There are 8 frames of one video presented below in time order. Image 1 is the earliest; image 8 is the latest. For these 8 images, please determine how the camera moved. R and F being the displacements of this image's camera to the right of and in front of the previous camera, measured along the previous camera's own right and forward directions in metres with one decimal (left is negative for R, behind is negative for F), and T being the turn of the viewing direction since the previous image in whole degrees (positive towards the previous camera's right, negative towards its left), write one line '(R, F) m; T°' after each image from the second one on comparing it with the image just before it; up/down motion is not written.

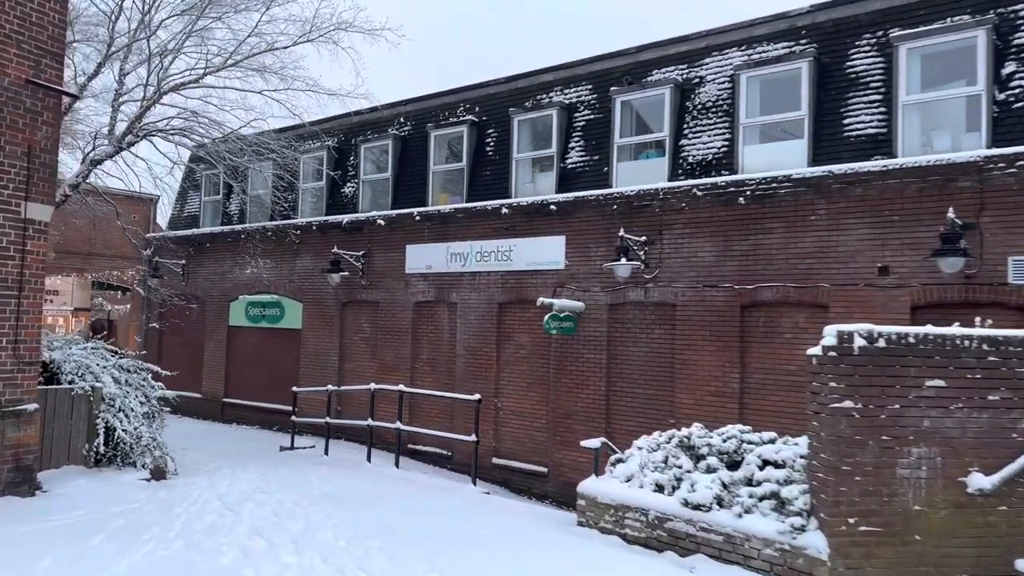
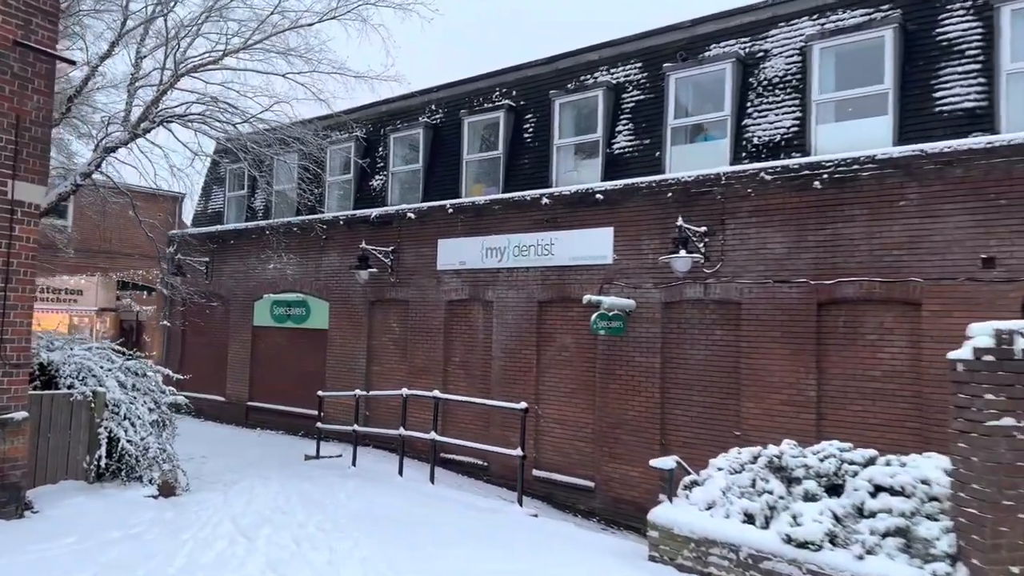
(-0.2, +0.9) m; -2°
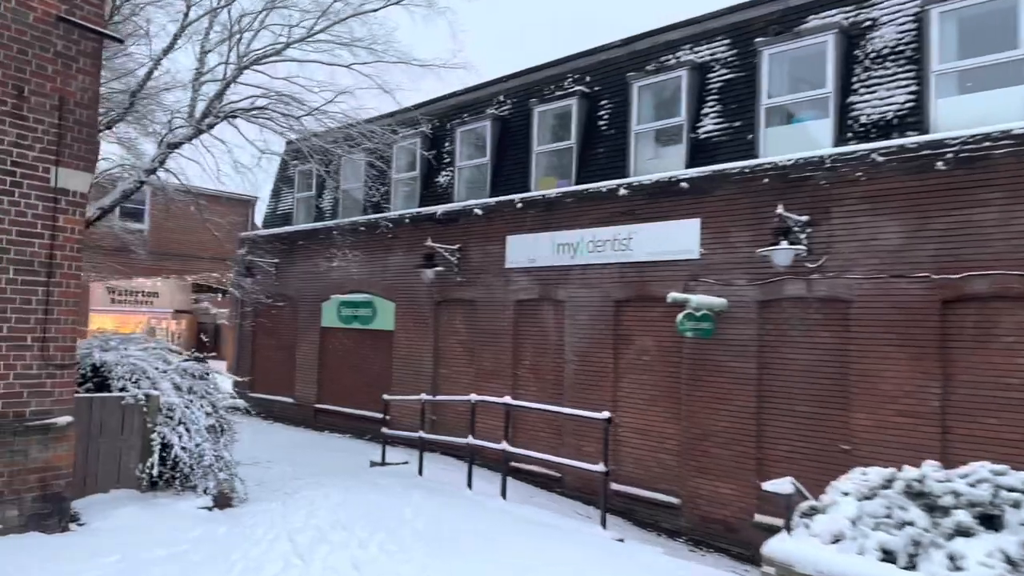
(-0.1, +0.7) m; -5°
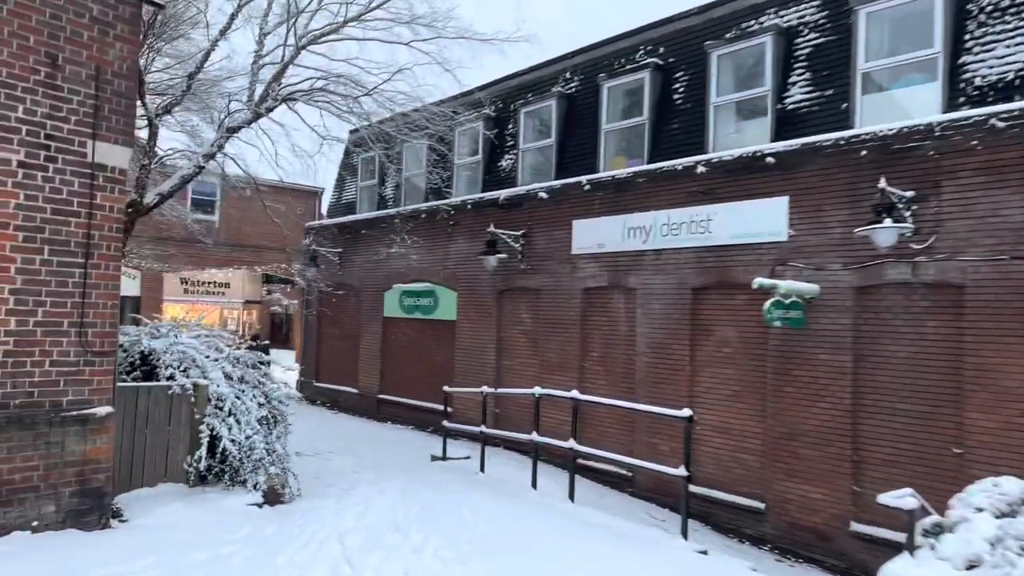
(0.0, +0.6) m; -5°
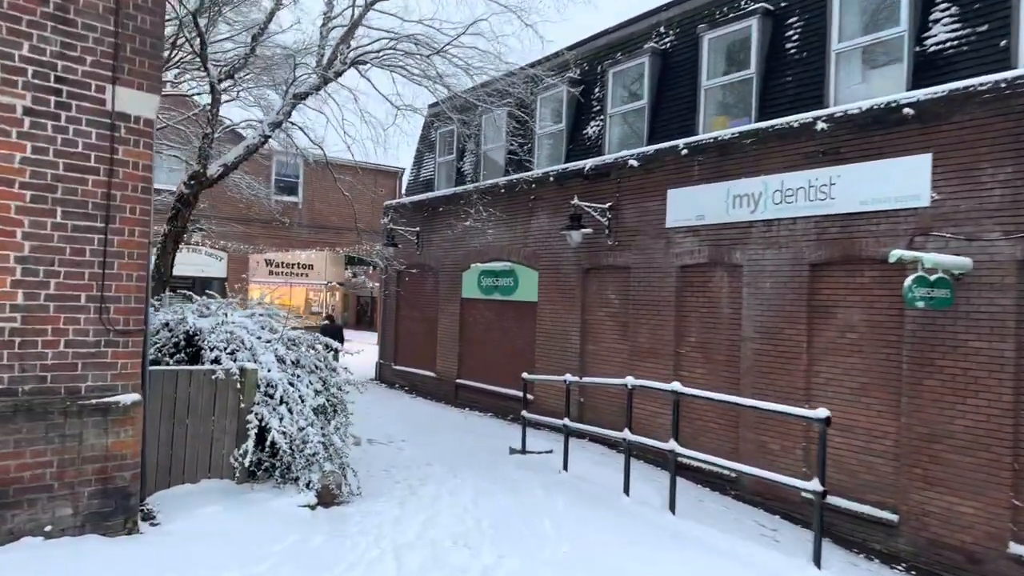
(0.0, +0.9) m; -6°
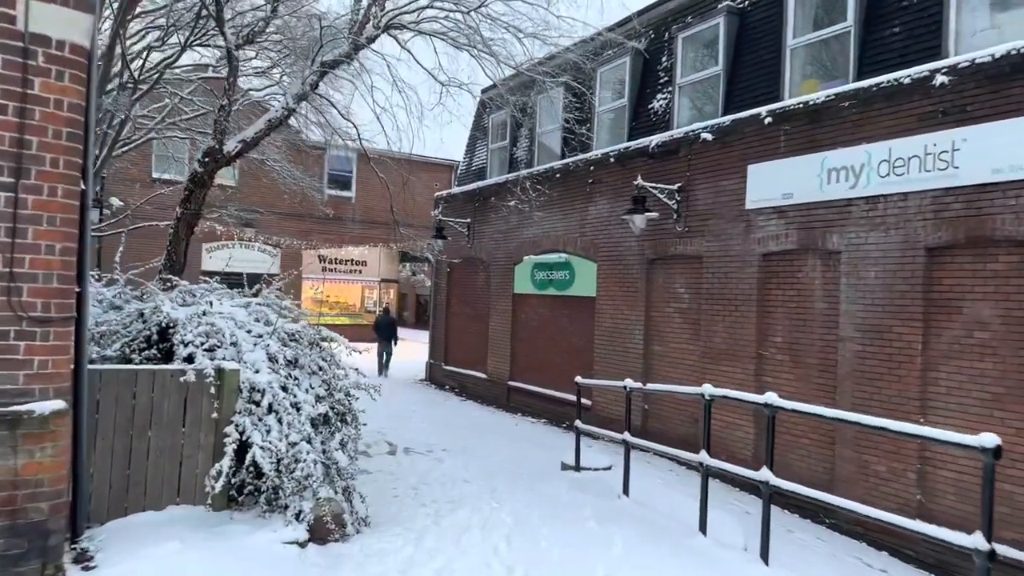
(+0.1, +1.1) m; -5°
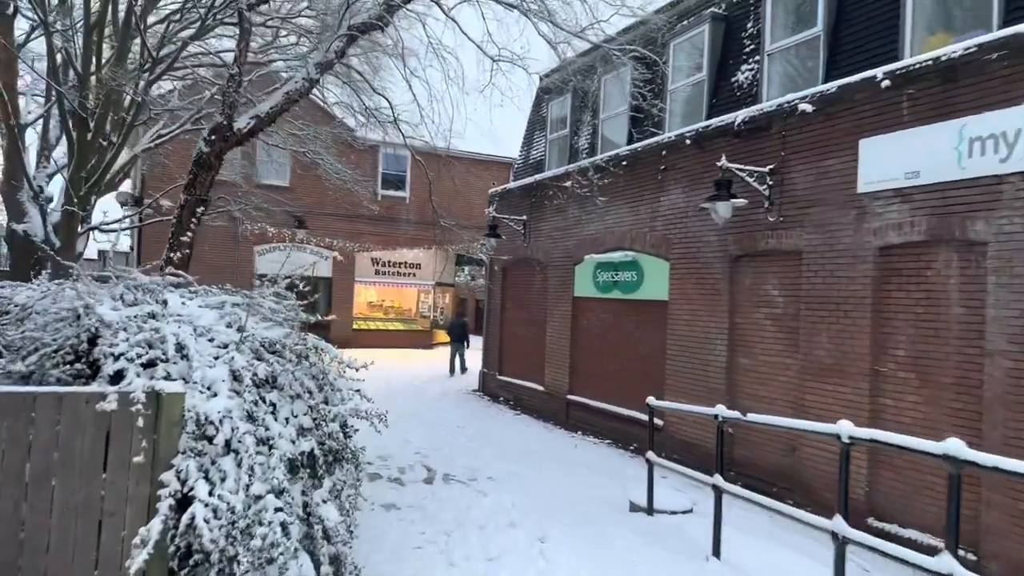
(0.0, +1.3) m; -5°
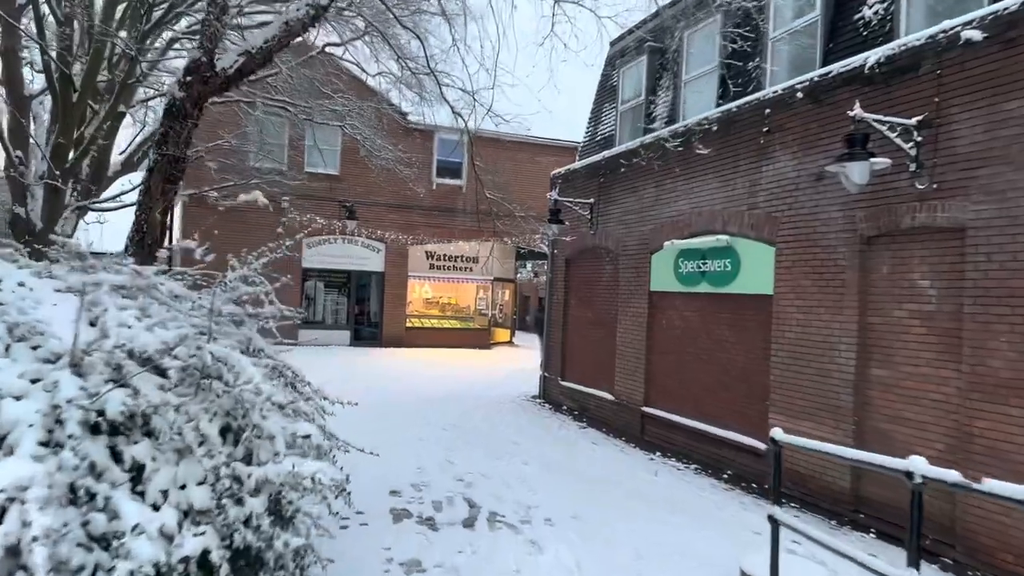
(0.0, +1.6) m; -5°
